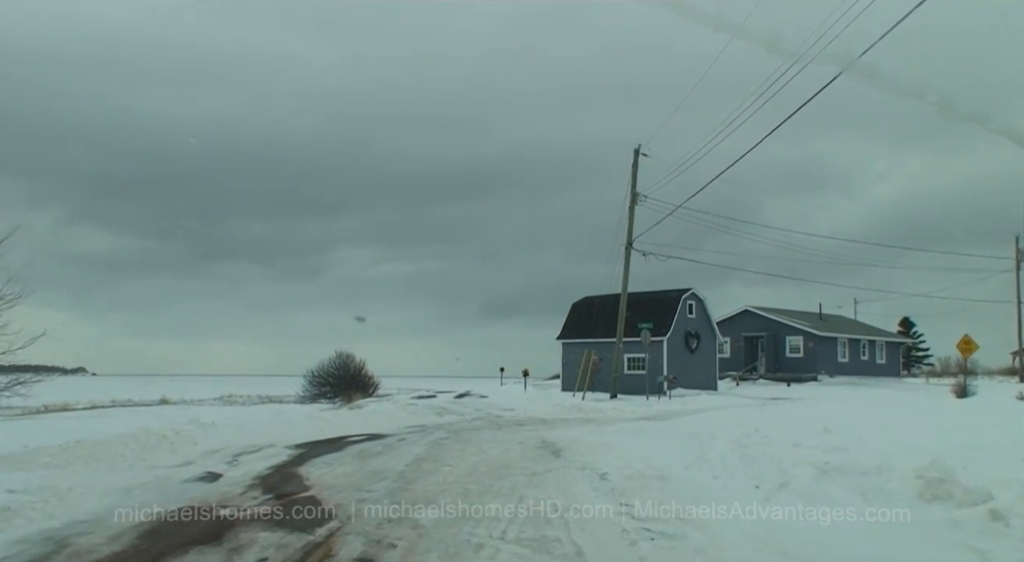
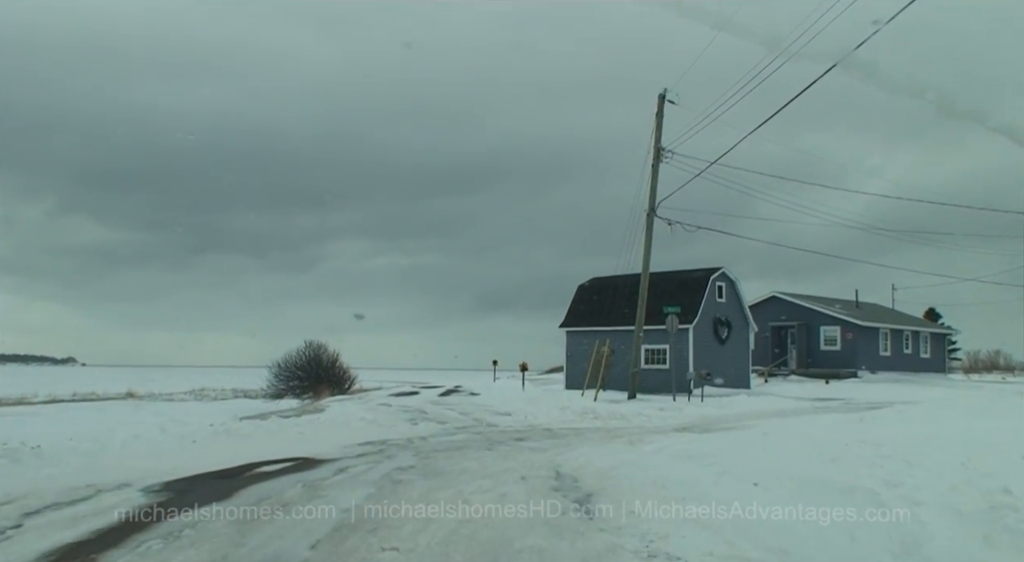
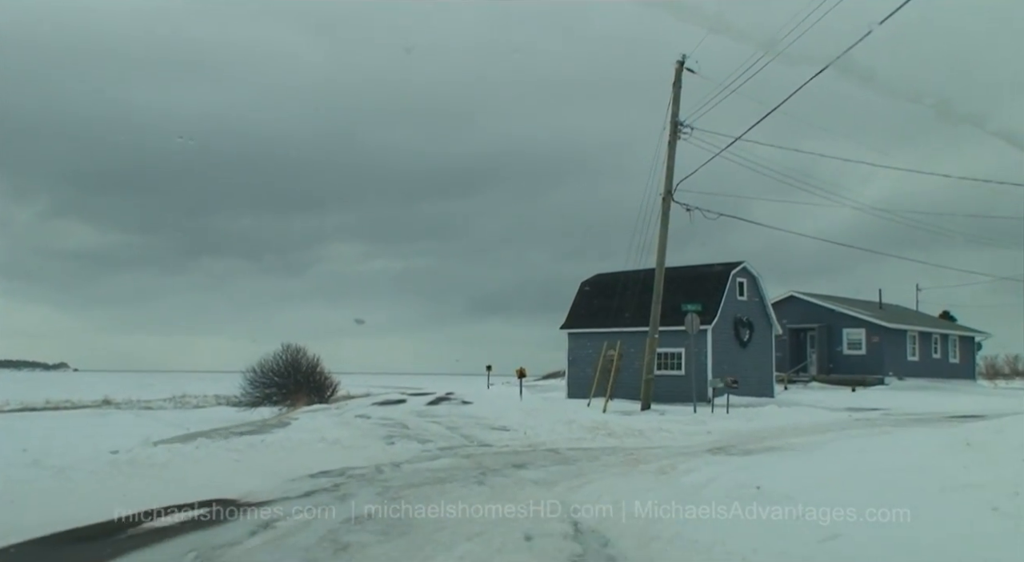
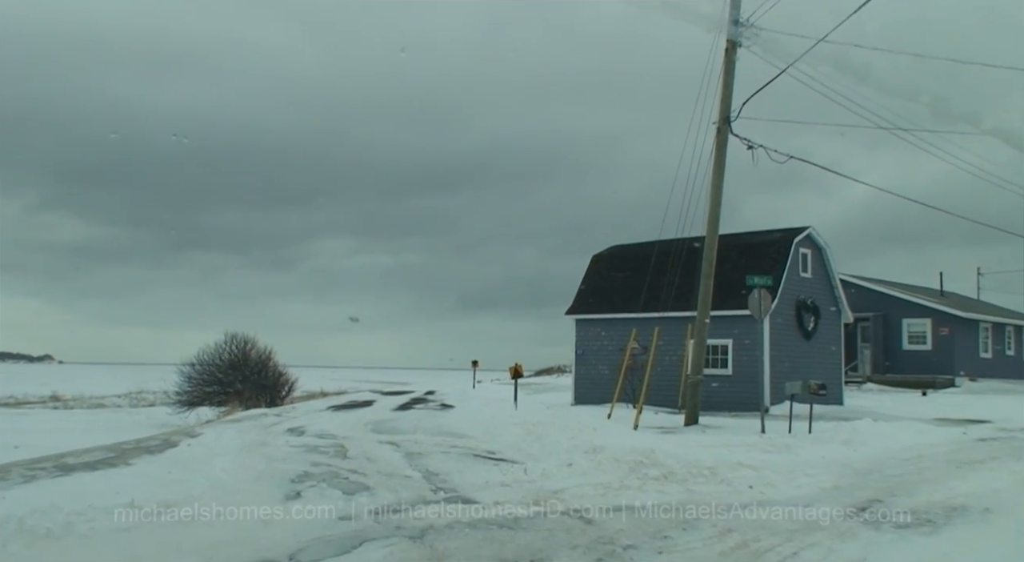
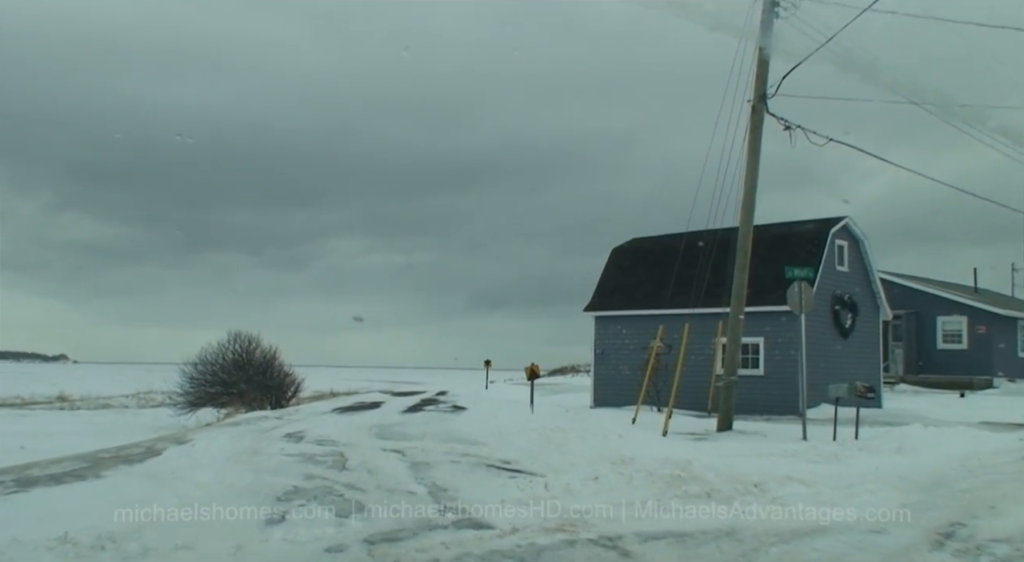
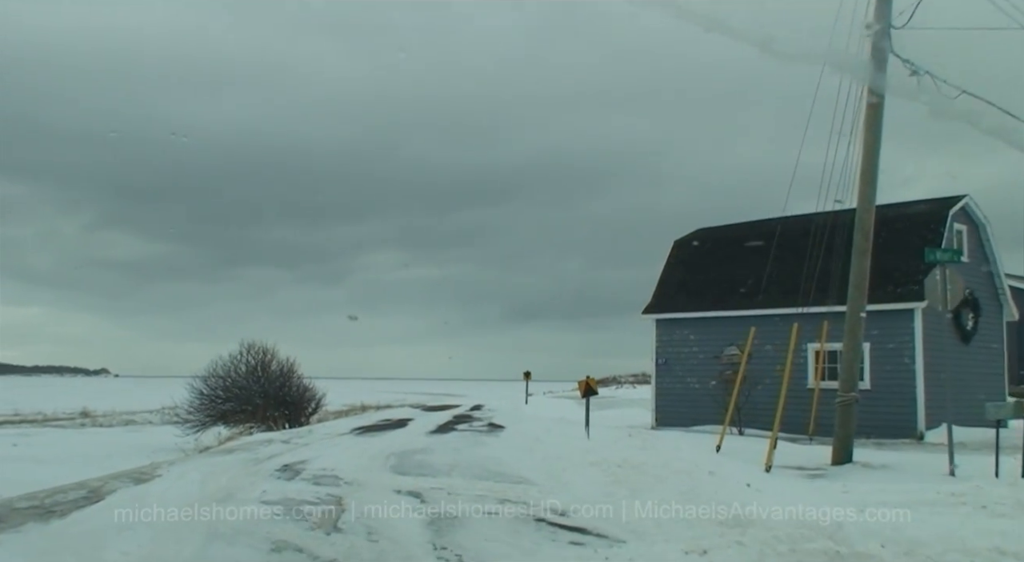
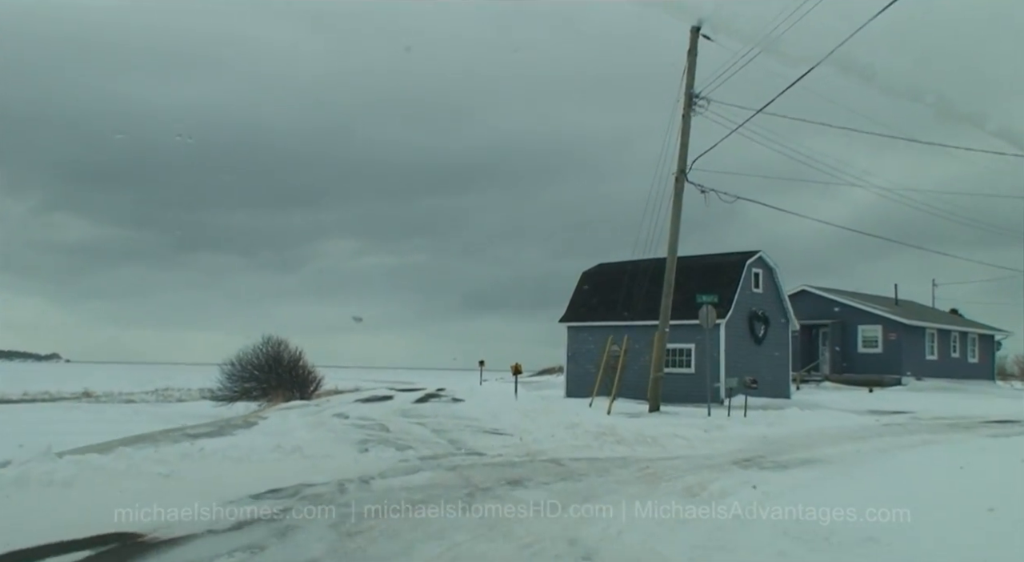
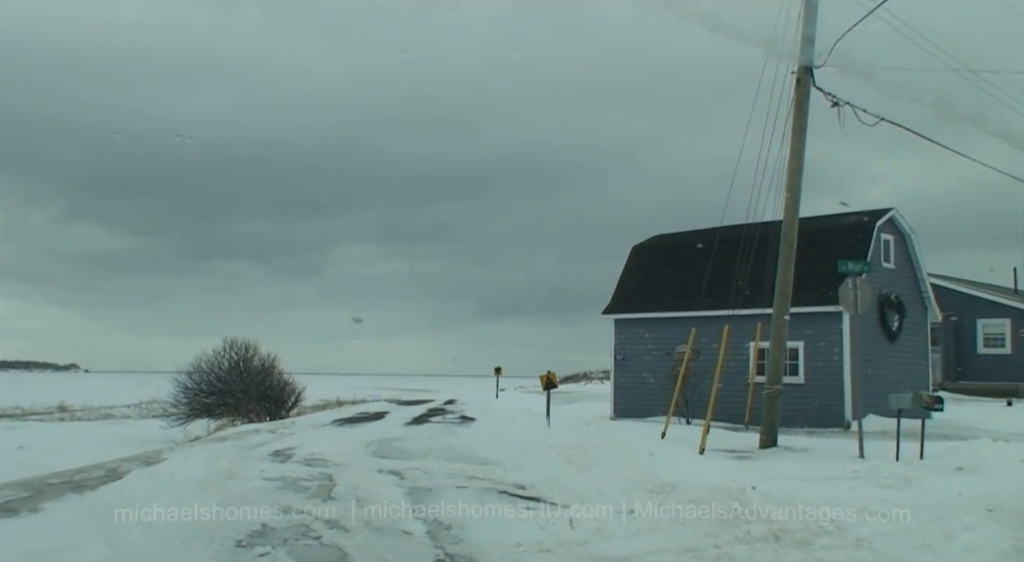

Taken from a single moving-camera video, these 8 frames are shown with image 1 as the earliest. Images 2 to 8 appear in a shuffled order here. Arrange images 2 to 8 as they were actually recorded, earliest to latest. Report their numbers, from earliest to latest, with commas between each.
2, 3, 7, 4, 5, 8, 6
